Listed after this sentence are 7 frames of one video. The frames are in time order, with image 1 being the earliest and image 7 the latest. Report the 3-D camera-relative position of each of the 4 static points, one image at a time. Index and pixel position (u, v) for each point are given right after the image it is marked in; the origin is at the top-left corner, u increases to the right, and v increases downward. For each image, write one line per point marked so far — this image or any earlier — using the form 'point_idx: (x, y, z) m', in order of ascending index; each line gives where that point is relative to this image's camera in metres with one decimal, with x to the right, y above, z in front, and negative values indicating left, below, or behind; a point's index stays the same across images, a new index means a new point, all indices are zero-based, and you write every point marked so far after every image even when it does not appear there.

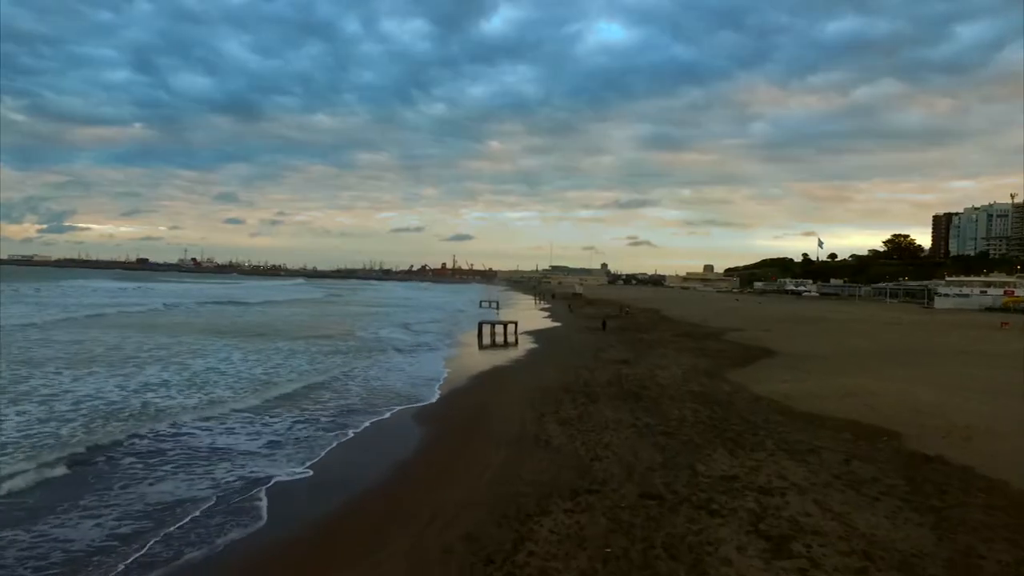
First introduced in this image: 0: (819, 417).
0: (+4.3, -1.8, +9.1) m
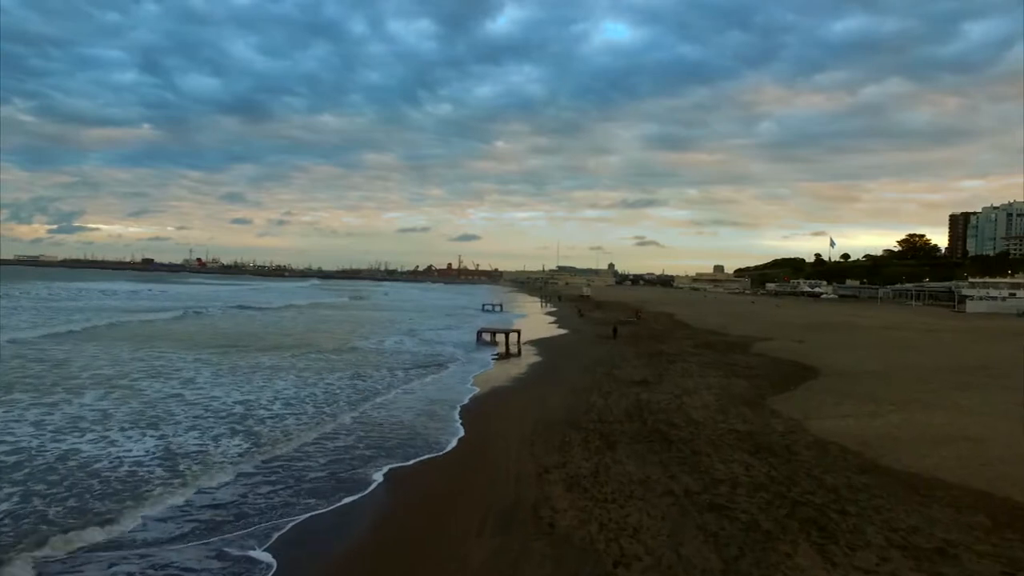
0: (+4.2, -2.0, +6.7) m
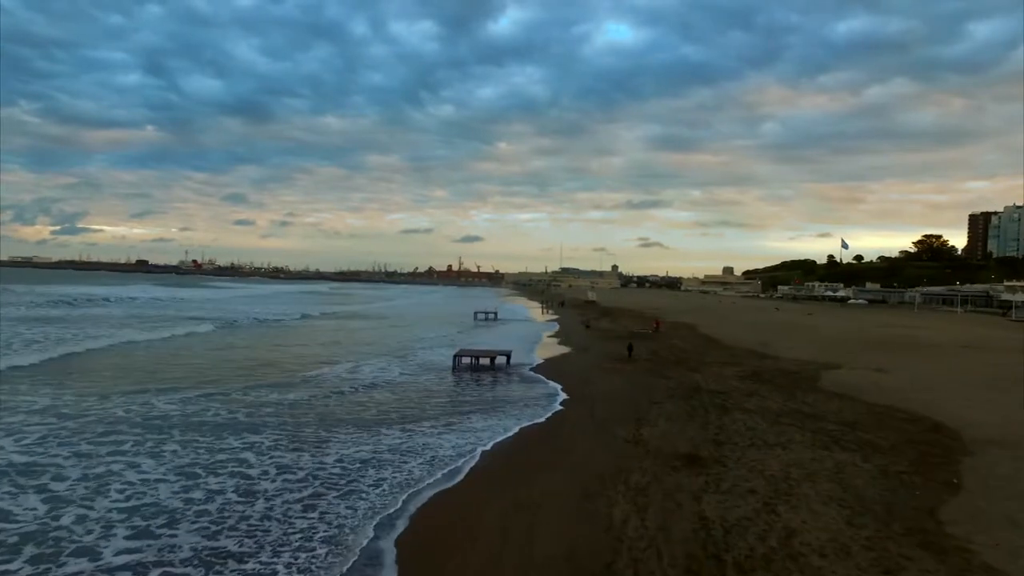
0: (+3.8, -2.2, +1.5) m
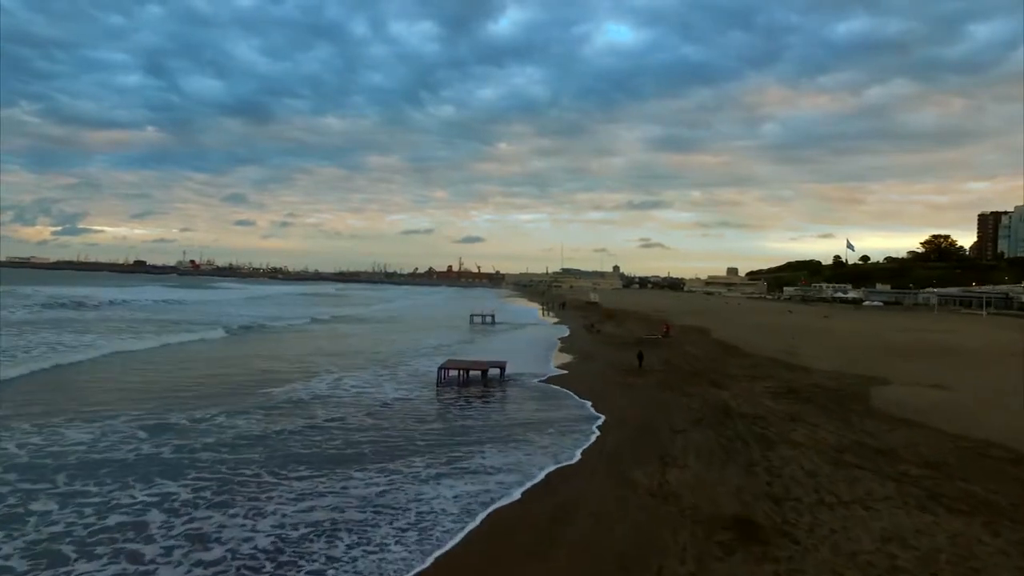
0: (+3.7, -2.3, -0.9) m
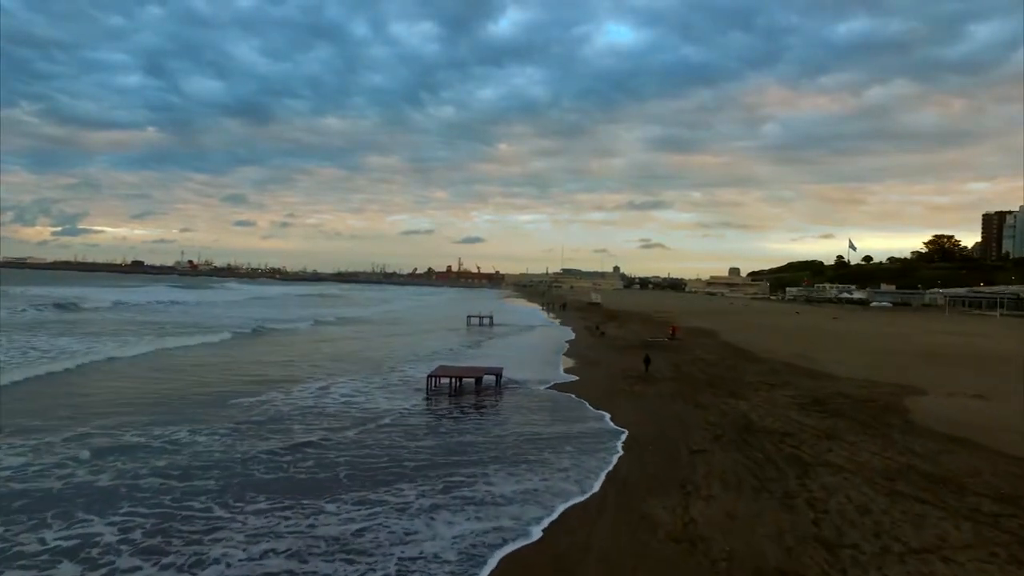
0: (+3.6, -2.3, -2.2) m
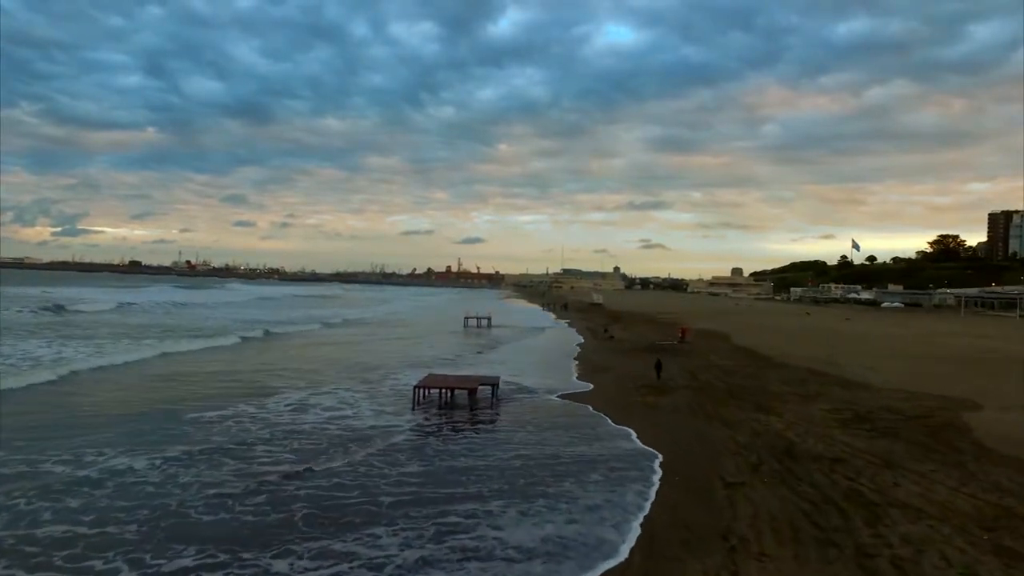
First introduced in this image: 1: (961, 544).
0: (+3.6, -2.2, -3.8) m
1: (+3.9, -2.2, +5.7) m
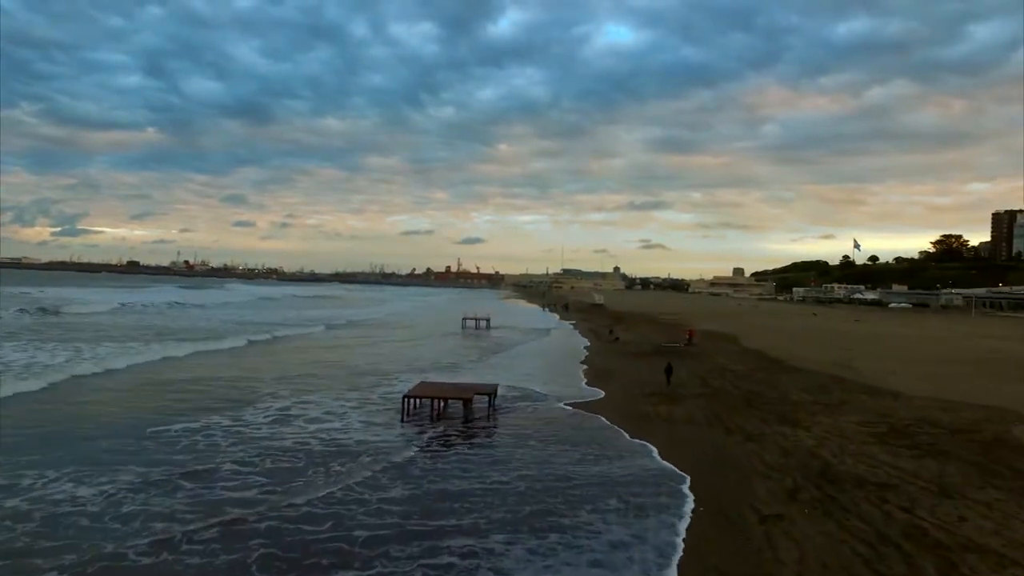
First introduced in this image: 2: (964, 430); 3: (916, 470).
0: (+3.6, -2.2, -4.8) m
1: (+3.9, -2.2, +4.7) m
2: (+6.7, -2.1, +9.8) m
3: (+4.9, -2.2, +7.9) m
